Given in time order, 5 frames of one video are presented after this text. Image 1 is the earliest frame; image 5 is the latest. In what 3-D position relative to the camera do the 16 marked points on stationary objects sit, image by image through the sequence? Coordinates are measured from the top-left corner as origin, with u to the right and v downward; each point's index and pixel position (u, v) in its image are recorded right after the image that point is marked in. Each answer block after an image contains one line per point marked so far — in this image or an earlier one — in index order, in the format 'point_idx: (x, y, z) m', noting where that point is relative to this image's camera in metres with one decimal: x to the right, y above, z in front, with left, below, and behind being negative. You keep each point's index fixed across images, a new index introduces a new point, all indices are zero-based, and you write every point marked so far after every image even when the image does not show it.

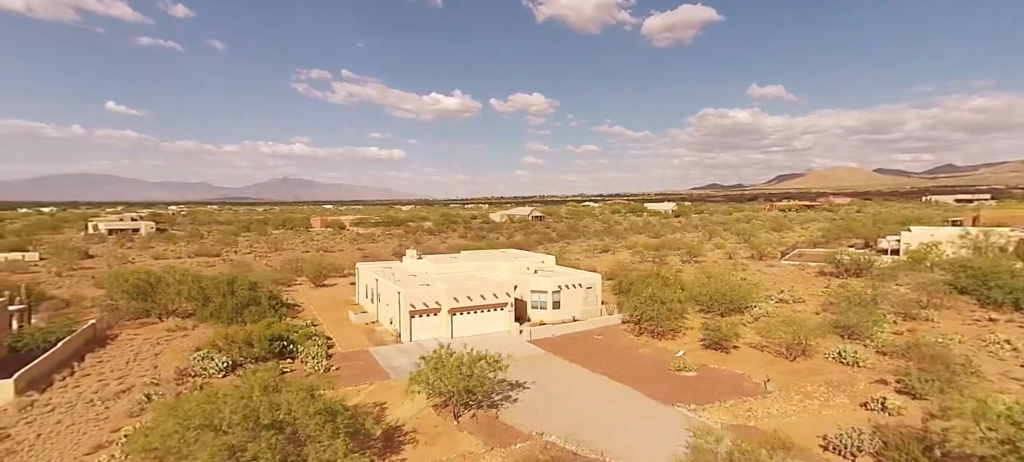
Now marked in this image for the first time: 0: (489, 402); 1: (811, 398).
0: (-0.9, -6.1, +17.3) m
1: (+10.9, -6.1, +17.7) m
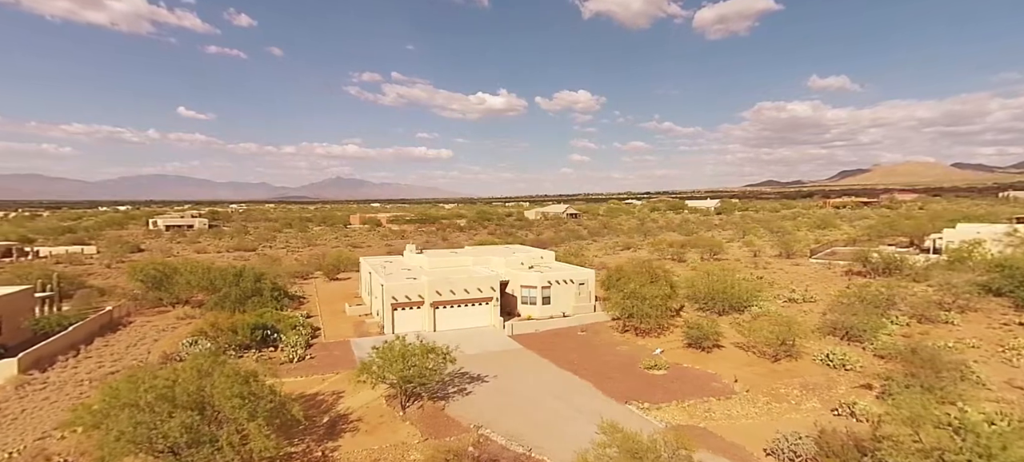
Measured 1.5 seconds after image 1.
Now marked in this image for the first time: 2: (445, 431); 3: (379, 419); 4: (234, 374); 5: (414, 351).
0: (-2.6, -5.9, +17.3) m
1: (+9.2, -5.9, +16.7) m
2: (-2.1, -6.1, +14.8) m
3: (-4.4, -6.2, +15.9) m
4: (-7.7, -3.9, +13.3) m
5: (-3.4, -4.2, +16.9) m
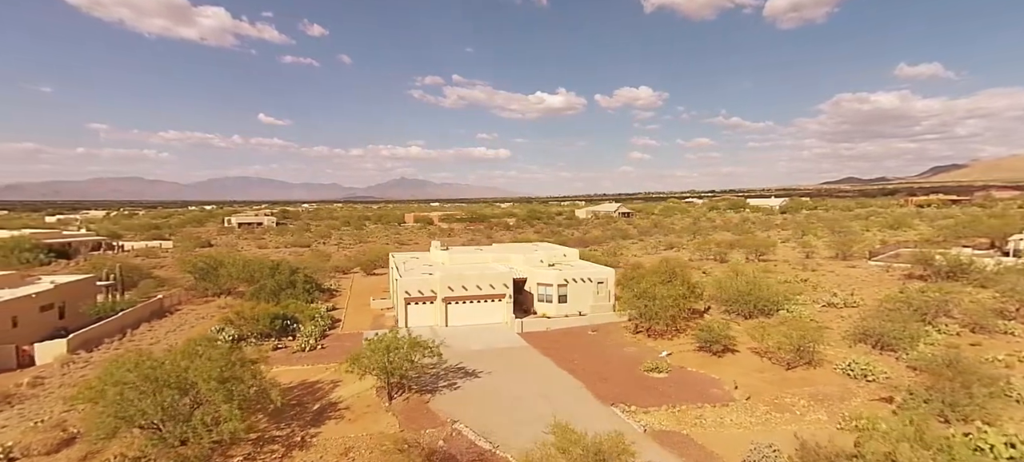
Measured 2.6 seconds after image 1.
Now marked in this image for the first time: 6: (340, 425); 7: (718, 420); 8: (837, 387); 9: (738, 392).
0: (-3.0, -5.7, +17.5) m
1: (+8.6, -5.8, +15.5) m
2: (-2.8, -6.0, +15.0) m
3: (-5.0, -6.0, +16.3) m
4: (-8.6, -3.8, +14.2) m
5: (-3.9, -4.0, +17.2) m
6: (-5.5, -6.1, +15.3) m
7: (+6.5, -5.9, +15.2) m
8: (+11.4, -5.5, +17.0) m
9: (+7.9, -5.6, +16.9) m
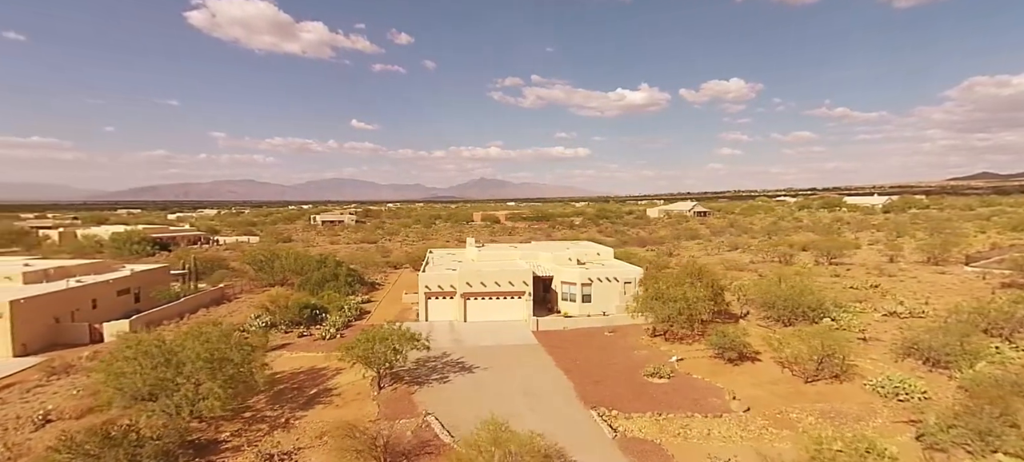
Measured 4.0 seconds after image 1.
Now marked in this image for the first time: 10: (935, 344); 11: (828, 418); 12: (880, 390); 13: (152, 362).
0: (-3.4, -5.5, +17.8) m
1: (+7.8, -5.7, +14.0) m
2: (-3.6, -5.8, +15.3) m
3: (-5.5, -5.8, +17.0) m
4: (-9.4, -3.5, +15.4) m
5: (-4.3, -3.8, +17.7) m
6: (-6.2, -5.9, +16.0) m
7: (+5.6, -5.8, +14.0) m
8: (+10.7, -5.4, +15.1) m
9: (+7.3, -5.5, +15.5) m
10: (+16.1, -4.4, +18.3) m
11: (+9.4, -5.6, +14.4) m
12: (+12.1, -5.2, +15.8) m
13: (-10.4, -3.8, +13.9) m
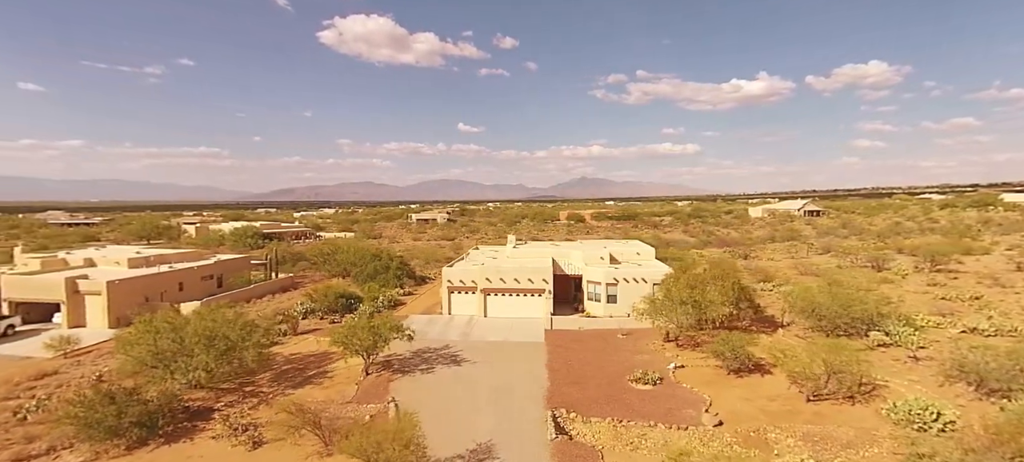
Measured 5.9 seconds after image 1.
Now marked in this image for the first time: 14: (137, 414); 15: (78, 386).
0: (-4.1, -5.3, +18.6) m
1: (+6.1, -5.6, +12.6) m
2: (-4.8, -5.6, +16.1) m
3: (-6.3, -5.6, +18.1) m
4: (-10.4, -3.3, +17.4) m
5: (-5.0, -3.6, +18.6) m
6: (-7.2, -5.7, +17.4) m
7: (+4.0, -5.7, +13.0) m
8: (+9.2, -5.4, +13.0) m
9: (+5.9, -5.4, +14.1) m
10: (+15.1, -4.4, +15.1) m
11: (+7.8, -5.5, +12.6) m
12: (+10.7, -5.2, +13.4) m
13: (-11.7, -3.5, +16.2) m
14: (-10.5, -5.1, +13.5) m
15: (-15.7, -5.6, +17.4) m
